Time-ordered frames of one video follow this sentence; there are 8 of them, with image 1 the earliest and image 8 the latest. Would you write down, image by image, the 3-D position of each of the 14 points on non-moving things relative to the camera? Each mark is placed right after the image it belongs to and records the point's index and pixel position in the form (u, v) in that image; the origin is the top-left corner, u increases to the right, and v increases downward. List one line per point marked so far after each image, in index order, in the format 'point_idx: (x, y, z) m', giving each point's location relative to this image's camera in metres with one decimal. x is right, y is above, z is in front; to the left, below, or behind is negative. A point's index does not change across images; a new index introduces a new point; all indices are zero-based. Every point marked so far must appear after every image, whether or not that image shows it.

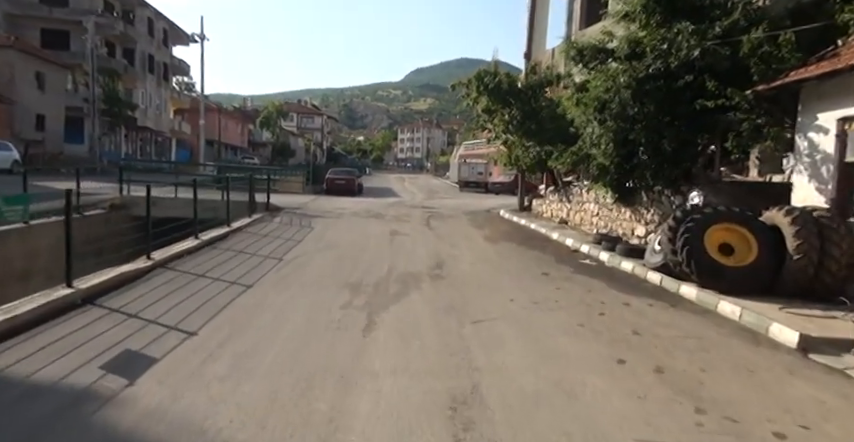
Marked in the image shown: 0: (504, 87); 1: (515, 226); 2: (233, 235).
0: (+2.6, +4.5, +18.9) m
1: (+2.7, -0.2, +17.1) m
2: (-5.0, -0.3, +14.3) m
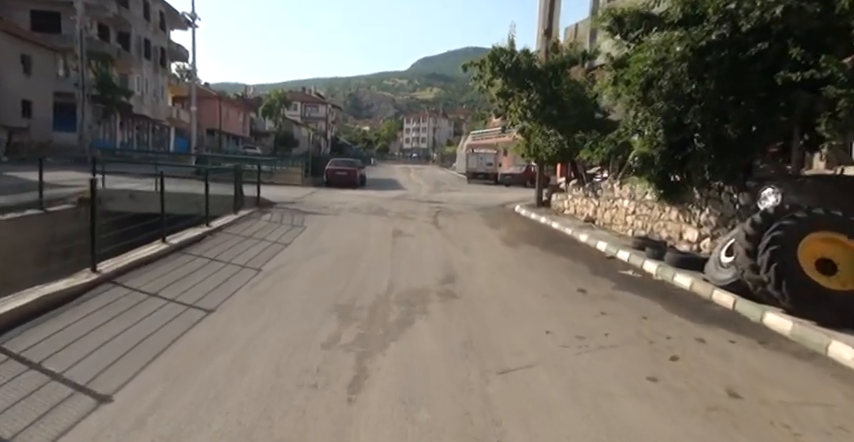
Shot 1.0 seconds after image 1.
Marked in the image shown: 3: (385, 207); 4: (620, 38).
0: (+2.8, +4.6, +16.8) m
1: (+2.9, -0.2, +15.1) m
2: (-4.8, -0.3, +12.3) m
3: (-1.5, +0.5, +19.5) m
4: (+3.8, +3.6, +11.0) m
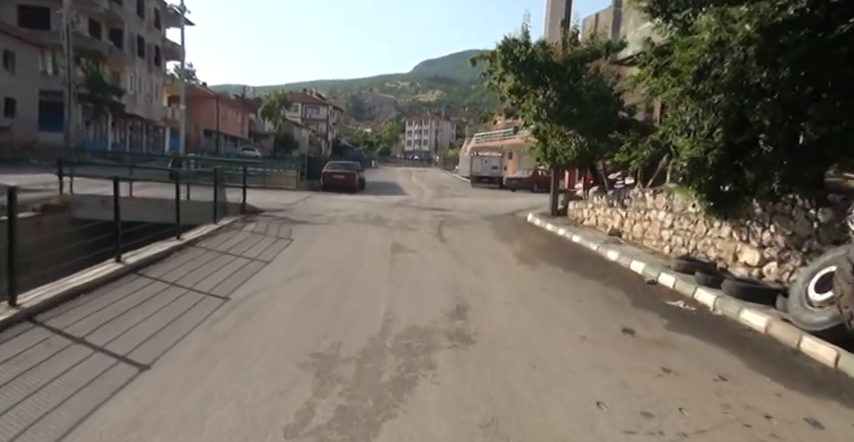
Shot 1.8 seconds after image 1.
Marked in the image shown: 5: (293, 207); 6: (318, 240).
0: (+2.9, +4.3, +15.0) m
1: (+3.0, -0.5, +13.3) m
2: (-4.7, -0.6, +10.6) m
3: (-1.4, +0.2, +17.8) m
4: (+3.9, +3.3, +9.3) m
5: (-4.4, +0.4, +18.3) m
6: (-2.5, -0.4, +13.2) m
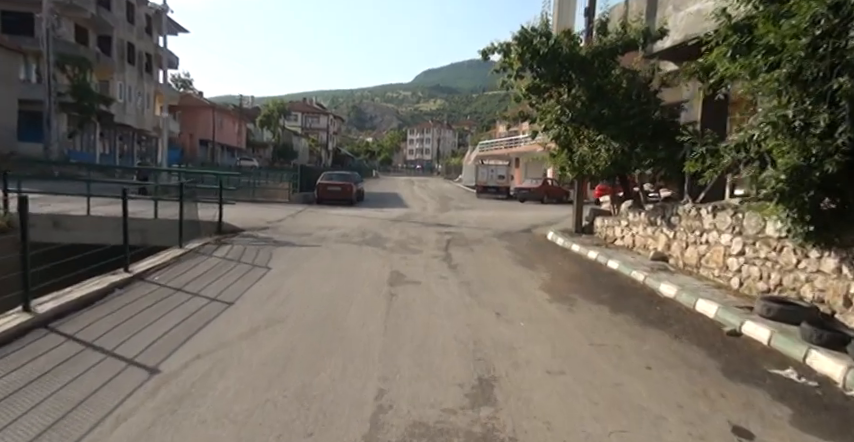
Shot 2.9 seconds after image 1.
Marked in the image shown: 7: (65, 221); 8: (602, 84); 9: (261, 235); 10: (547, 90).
0: (+3.0, +3.8, +12.9) m
1: (+3.1, -0.9, +11.1) m
2: (-4.6, -1.0, +8.3) m
3: (-1.2, -0.3, +15.6) m
4: (+3.9, +2.9, +7.1) m
5: (-4.3, -0.1, +16.1) m
6: (-2.4, -0.9, +11.0) m
7: (-9.0, 0.0, +13.9) m
8: (+3.9, +3.1, +12.6) m
9: (-4.2, -0.4, +14.2) m
10: (+2.9, +3.1, +13.4) m
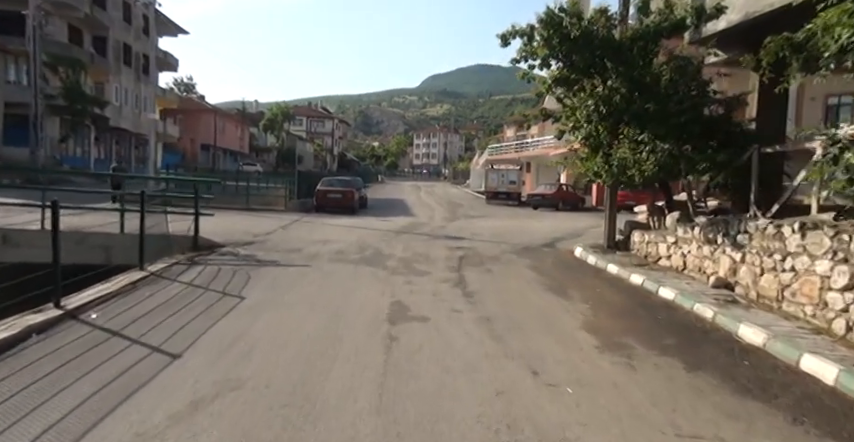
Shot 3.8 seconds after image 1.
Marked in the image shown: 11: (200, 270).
0: (+3.2, +3.5, +10.8) m
1: (+3.2, -1.2, +9.0) m
2: (-4.5, -1.3, +6.4) m
3: (-1.0, -0.7, +13.6) m
4: (+4.0, +2.7, +5.0) m
5: (-4.1, -0.5, +14.1) m
6: (-2.3, -1.2, +9.0) m
7: (-8.8, -0.3, +12.0) m
8: (+4.1, +2.8, +10.6) m
9: (-4.0, -0.7, +12.3) m
10: (+3.0, +2.8, +11.4) m
11: (-4.1, -0.9, +10.4) m
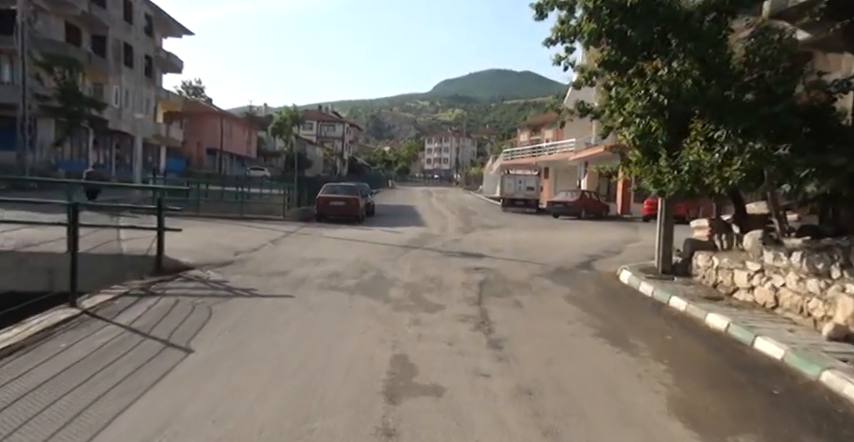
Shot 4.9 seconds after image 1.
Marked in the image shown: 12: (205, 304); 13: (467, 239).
0: (+3.4, +3.2, +8.5) m
1: (+3.4, -1.5, +6.7) m
2: (-4.4, -1.6, +4.2) m
3: (-0.8, -1.0, +11.3) m
4: (+4.1, +2.4, +2.7) m
5: (-3.8, -0.8, +11.9) m
6: (-2.1, -1.5, +6.7) m
7: (-8.6, -0.6, +9.9) m
8: (+4.3, +2.5, +8.2) m
9: (-3.8, -1.0, +10.0) m
10: (+3.3, +2.5, +9.1) m
11: (-3.9, -1.2, +8.2) m
12: (-3.3, -1.2, +8.4) m
13: (+1.3, -0.6, +18.3) m
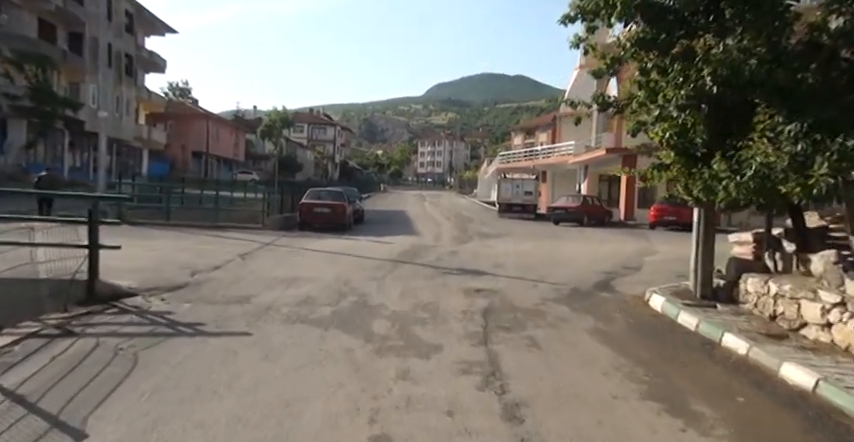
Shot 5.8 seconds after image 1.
0: (+3.3, +3.0, +6.8) m
1: (+3.3, -1.7, +4.9) m
2: (-4.4, -1.8, +2.3) m
3: (-0.9, -1.3, +9.5) m
4: (+4.1, +2.2, +0.9) m
5: (-3.9, -1.0, +10.0) m
6: (-2.2, -1.7, +4.9) m
7: (-8.7, -0.9, +8.0) m
8: (+4.2, +2.2, +6.5) m
9: (-3.9, -1.2, +8.2) m
10: (+3.2, +2.3, +7.3) m
11: (-4.0, -1.4, +6.3) m
12: (-3.4, -1.4, +6.6) m
13: (+1.0, -0.8, +16.5) m
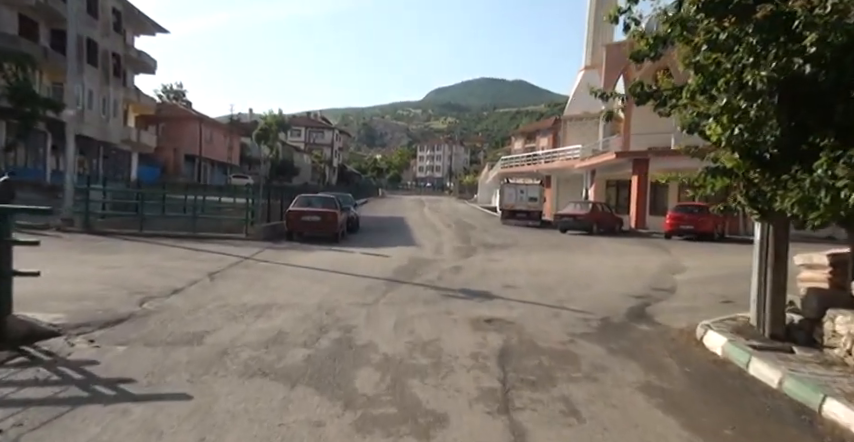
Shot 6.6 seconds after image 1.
0: (+3.3, +2.8, +5.0) m
1: (+3.3, -1.9, +3.1) m
2: (-4.4, -2.0, +0.5) m
3: (-0.9, -1.5, +7.7) m
4: (+4.1, +2.0, -0.8) m
5: (-3.9, -1.3, +8.3) m
6: (-2.2, -1.9, +3.1) m
7: (-8.7, -1.1, +6.2) m
8: (+4.2, +2.0, +4.7) m
9: (-3.9, -1.5, +6.4) m
10: (+3.2, +2.0, +5.6) m
11: (-4.0, -1.7, +4.5) m
12: (-3.4, -1.7, +4.8) m
13: (+1.0, -1.1, +14.7) m
